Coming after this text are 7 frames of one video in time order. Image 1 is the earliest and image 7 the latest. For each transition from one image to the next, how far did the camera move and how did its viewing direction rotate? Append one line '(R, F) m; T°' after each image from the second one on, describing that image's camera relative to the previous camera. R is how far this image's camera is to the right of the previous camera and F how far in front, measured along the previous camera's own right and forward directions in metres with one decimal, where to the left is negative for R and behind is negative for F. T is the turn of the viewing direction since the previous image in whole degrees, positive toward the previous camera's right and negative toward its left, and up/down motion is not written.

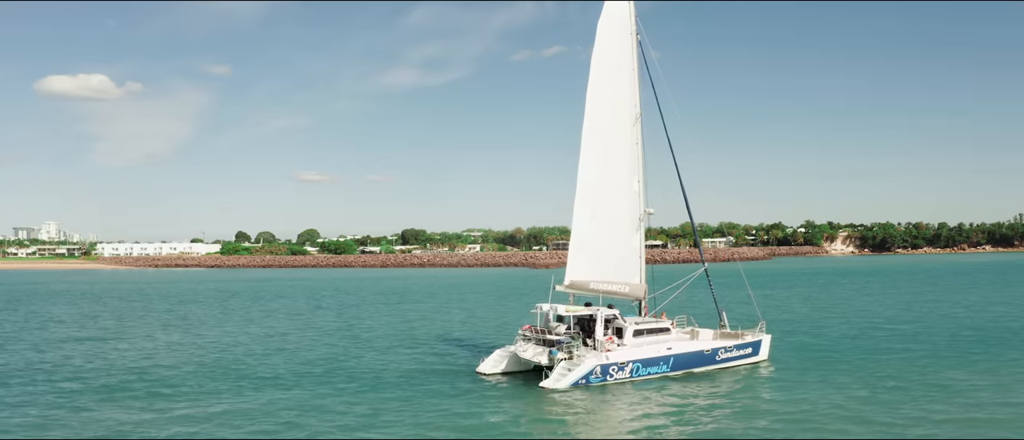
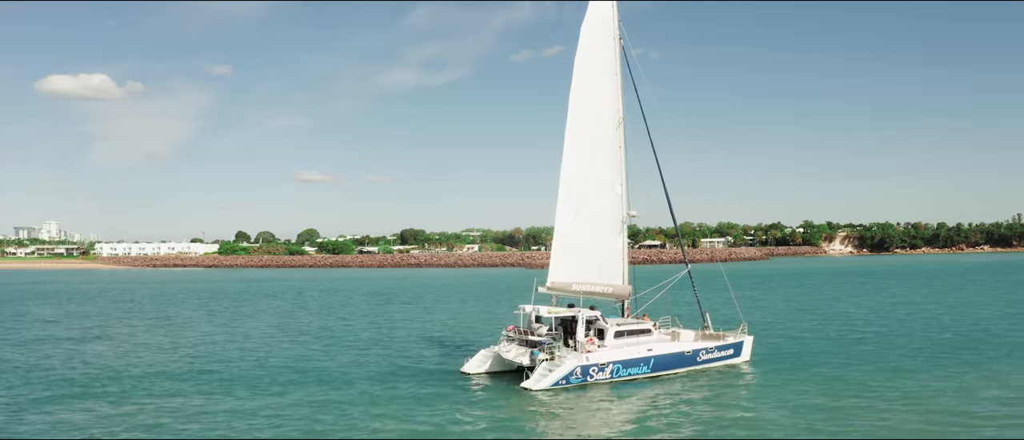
(+0.7, -0.3) m; 0°
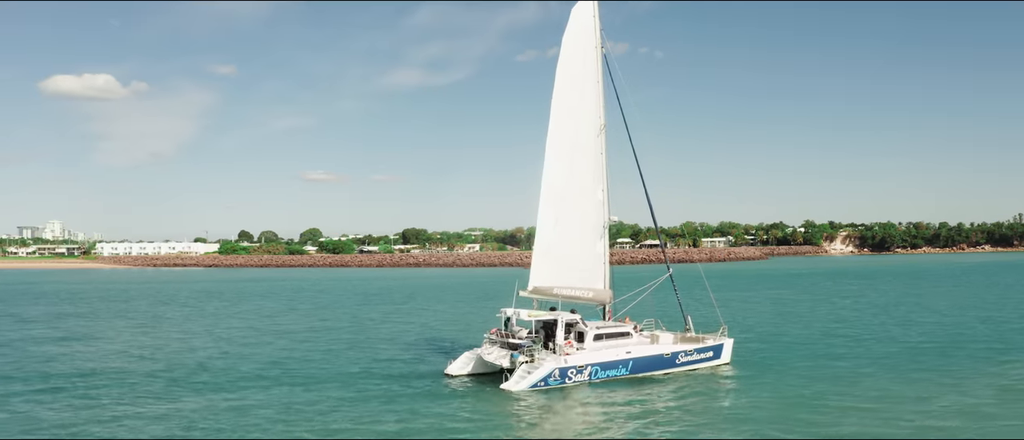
(+0.9, -0.5) m; 0°
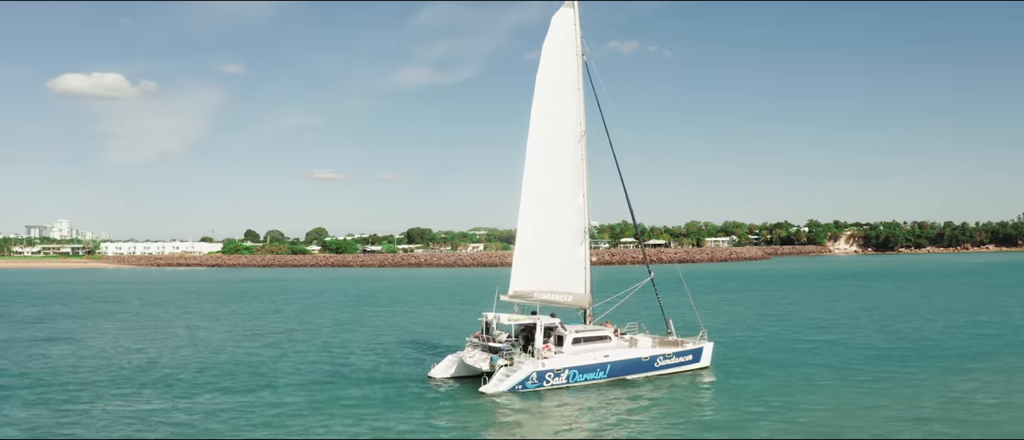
(+1.1, -0.6) m; 0°
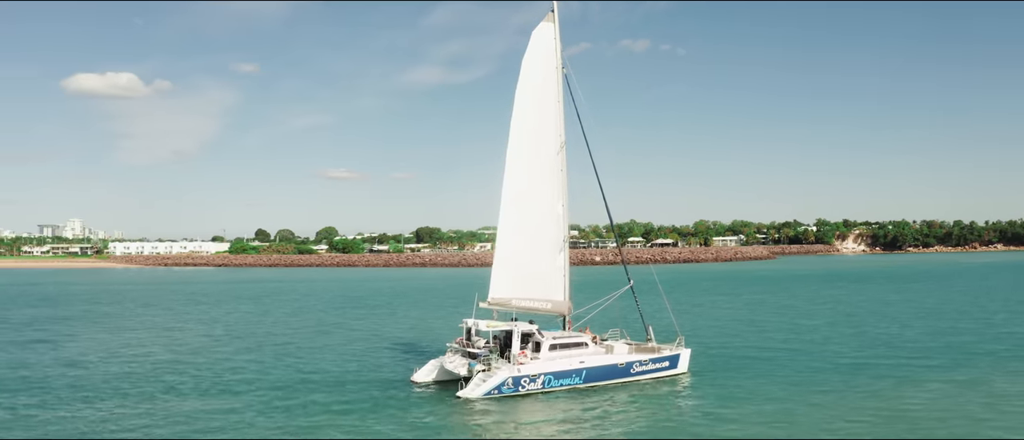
(+1.4, -0.9) m; -1°
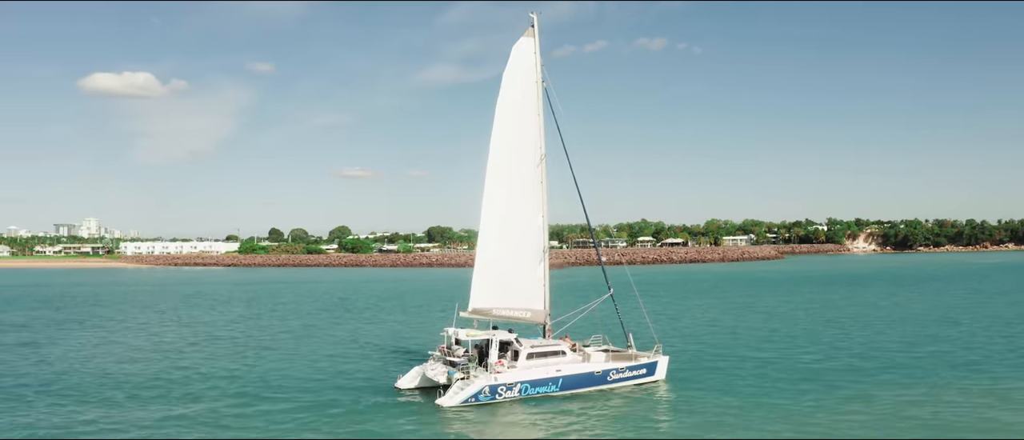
(+1.5, -1.0) m; -1°
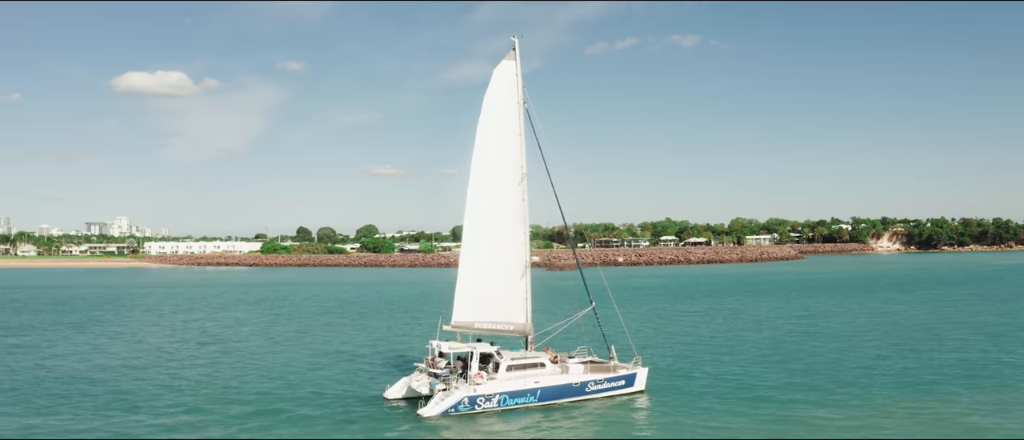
(+2.0, -1.4) m; -2°
